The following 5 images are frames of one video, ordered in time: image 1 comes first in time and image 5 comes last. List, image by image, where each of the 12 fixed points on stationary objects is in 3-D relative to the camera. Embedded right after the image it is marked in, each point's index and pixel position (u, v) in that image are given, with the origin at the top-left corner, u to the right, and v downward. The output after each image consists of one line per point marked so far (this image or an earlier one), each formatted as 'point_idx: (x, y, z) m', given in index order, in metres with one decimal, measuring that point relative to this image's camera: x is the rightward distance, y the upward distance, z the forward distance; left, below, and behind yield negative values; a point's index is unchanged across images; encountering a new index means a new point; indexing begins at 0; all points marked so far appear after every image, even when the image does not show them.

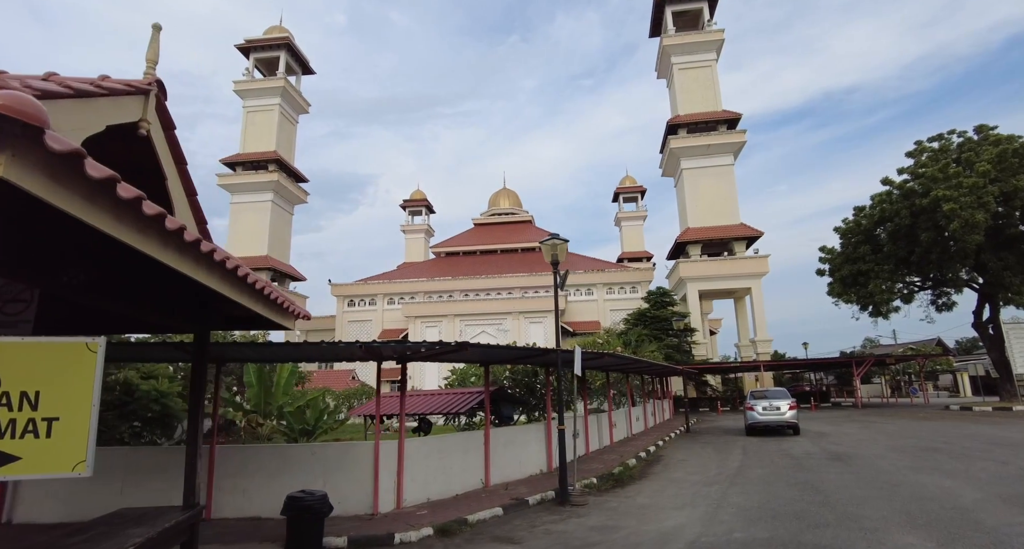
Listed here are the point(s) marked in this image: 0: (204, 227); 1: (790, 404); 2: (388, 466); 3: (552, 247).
0: (-3.5, +0.5, +6.3) m
1: (+9.1, -4.3, +18.1) m
2: (-1.9, -2.9, +8.4) m
3: (+0.7, +0.5, +9.5) m
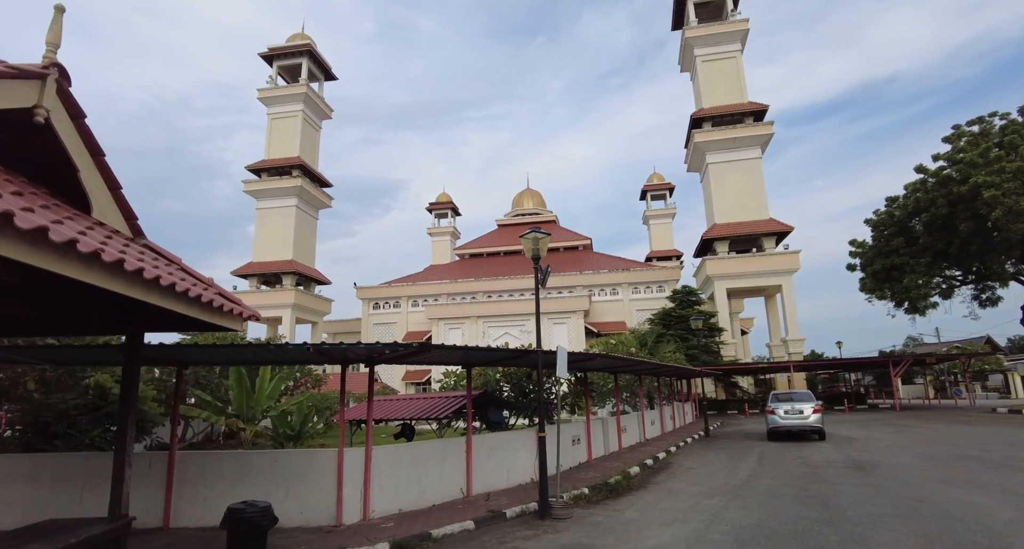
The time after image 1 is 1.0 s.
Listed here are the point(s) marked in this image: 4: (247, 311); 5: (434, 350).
0: (-4.1, +0.6, +5.9) m
1: (+9.2, -4.1, +17.0) m
2: (-2.3, -2.9, +7.9) m
3: (+0.3, +0.5, +8.9) m
4: (-3.3, -0.4, +6.8) m
5: (-1.2, -1.1, +7.9) m
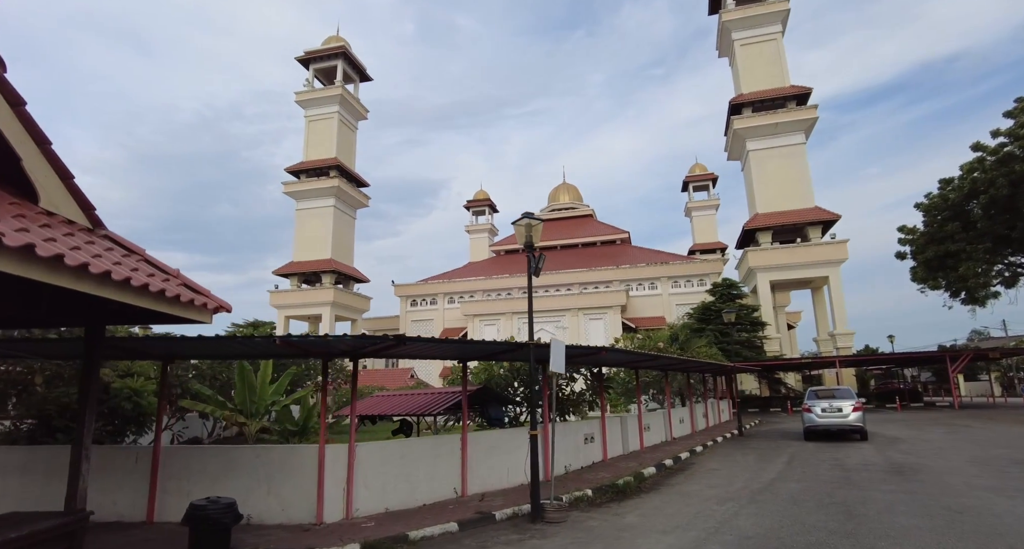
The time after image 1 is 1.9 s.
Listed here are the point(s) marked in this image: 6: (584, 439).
0: (-4.4, +0.6, +5.8) m
1: (+9.8, -3.8, +15.8) m
2: (-2.4, -2.7, +7.6) m
3: (+0.2, +0.7, +8.4) m
4: (-3.6, -0.3, +6.6) m
5: (-1.3, -0.9, +7.6) m
6: (+1.6, -3.5, +11.9) m
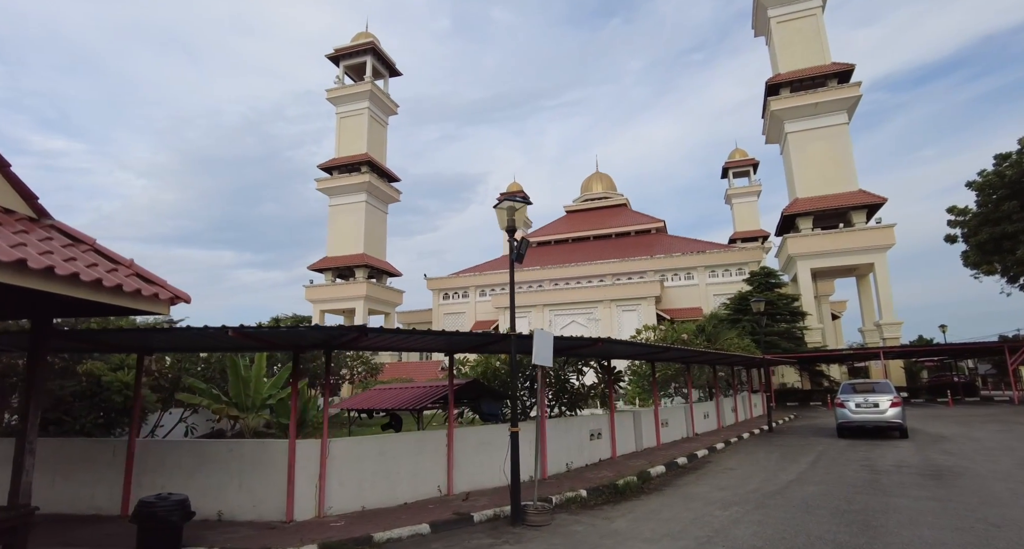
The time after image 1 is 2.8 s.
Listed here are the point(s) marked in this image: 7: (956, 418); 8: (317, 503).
0: (-4.8, +0.7, +5.5) m
1: (+10.1, -3.3, +14.6) m
2: (-2.7, -2.6, +7.3) m
3: (0.0, +0.9, +7.9) m
4: (-3.9, -0.2, +6.4) m
5: (-1.6, -0.8, +7.2) m
6: (+1.6, -3.3, +11.3) m
7: (+16.0, -5.2, +19.9) m
8: (-2.6, -3.1, +7.3) m
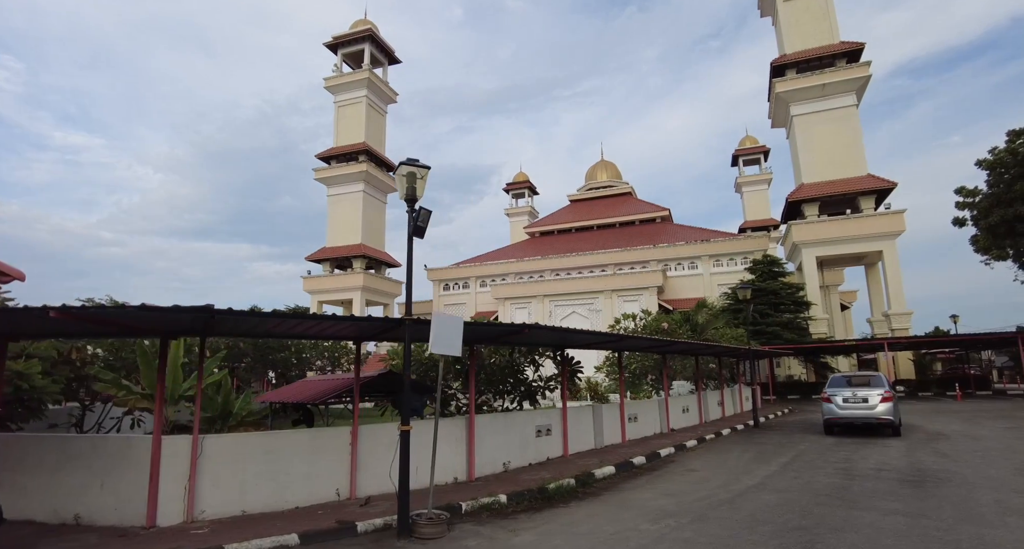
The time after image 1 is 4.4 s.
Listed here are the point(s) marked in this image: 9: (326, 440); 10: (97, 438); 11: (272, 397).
0: (-6.1, +1.0, +4.6) m
1: (+9.0, -2.9, +13.4) m
2: (-3.9, -2.3, +6.4) m
3: (-1.3, +1.2, +6.8) m
4: (-5.2, +0.1, +5.4) m
5: (-2.9, -0.5, +6.2) m
6: (+0.5, -2.9, +10.2) m
7: (+15.1, -4.7, +18.5) m
8: (-3.8, -2.8, +6.4) m
9: (-2.5, -2.2, +7.3) m
10: (-5.0, -2.0, +6.5) m
11: (-4.3, -2.2, +9.8) m
